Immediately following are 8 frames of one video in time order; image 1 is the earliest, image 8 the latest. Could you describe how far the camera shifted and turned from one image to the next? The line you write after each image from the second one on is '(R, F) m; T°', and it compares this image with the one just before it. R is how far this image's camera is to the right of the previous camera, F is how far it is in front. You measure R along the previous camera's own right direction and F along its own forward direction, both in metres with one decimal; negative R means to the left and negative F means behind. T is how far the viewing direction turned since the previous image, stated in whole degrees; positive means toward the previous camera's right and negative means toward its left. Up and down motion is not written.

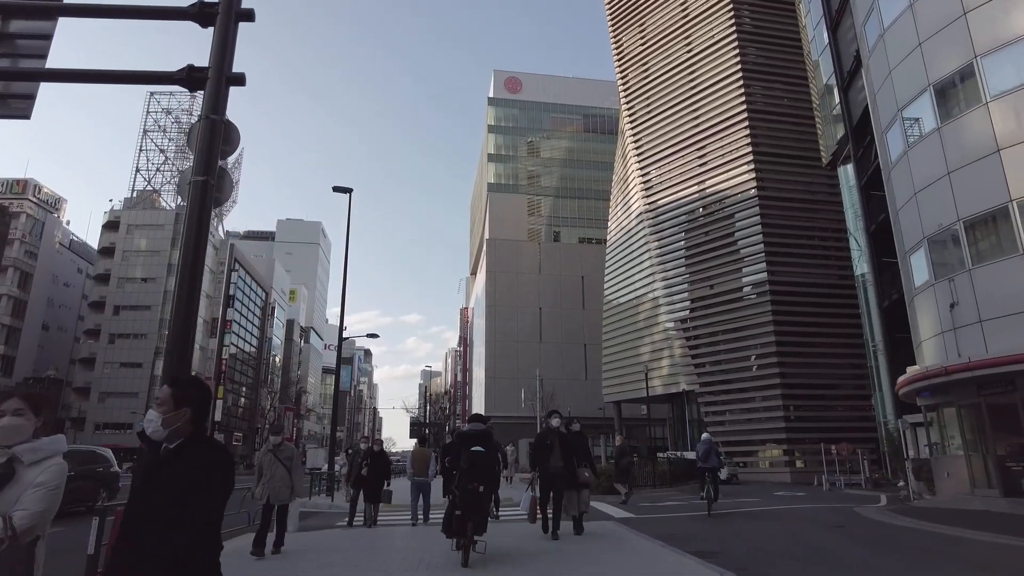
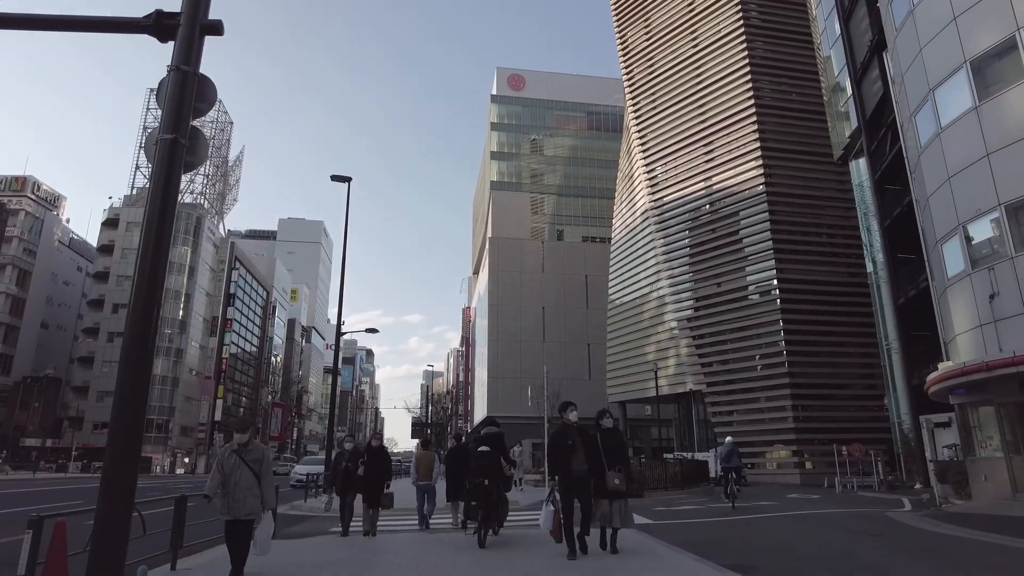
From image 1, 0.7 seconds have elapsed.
(-0.1, +0.6) m; 0°
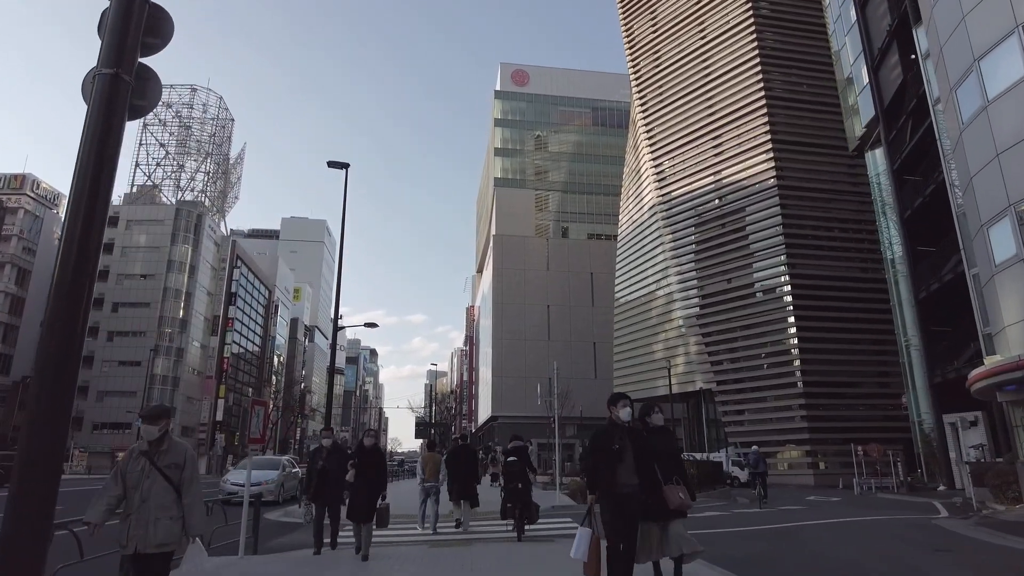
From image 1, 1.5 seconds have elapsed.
(-0.1, +0.8) m; 0°
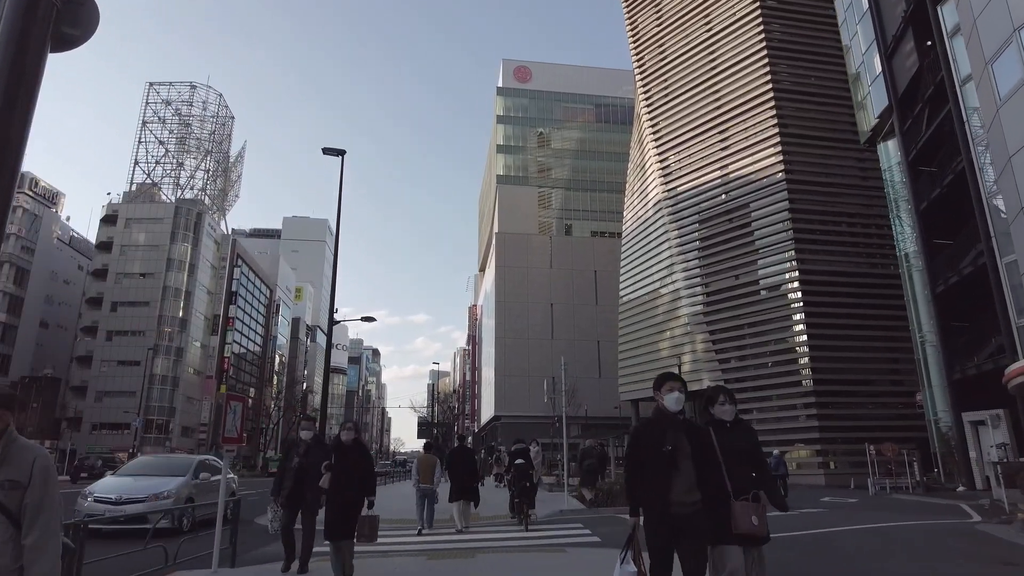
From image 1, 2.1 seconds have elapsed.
(0.0, +0.6) m; 0°
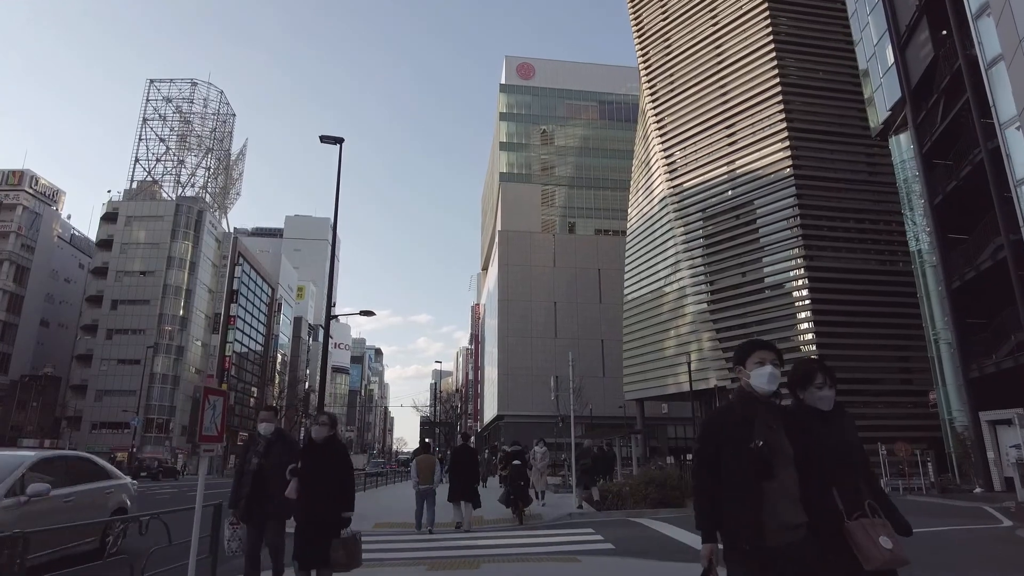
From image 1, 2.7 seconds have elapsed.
(0.0, +0.5) m; 0°
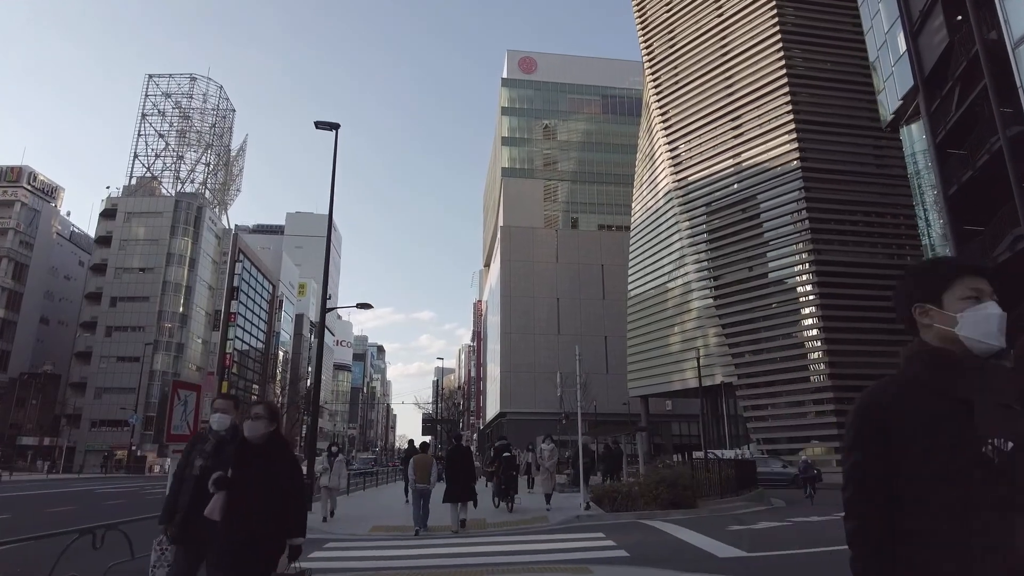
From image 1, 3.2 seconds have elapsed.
(0.0, +0.5) m; 0°
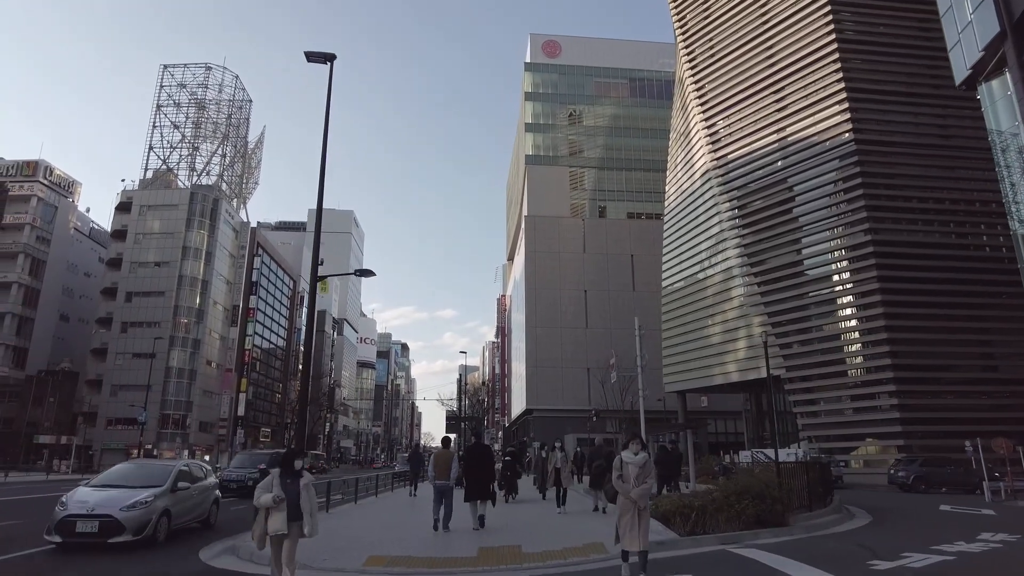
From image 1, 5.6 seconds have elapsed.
(-0.2, +2.2) m; -2°
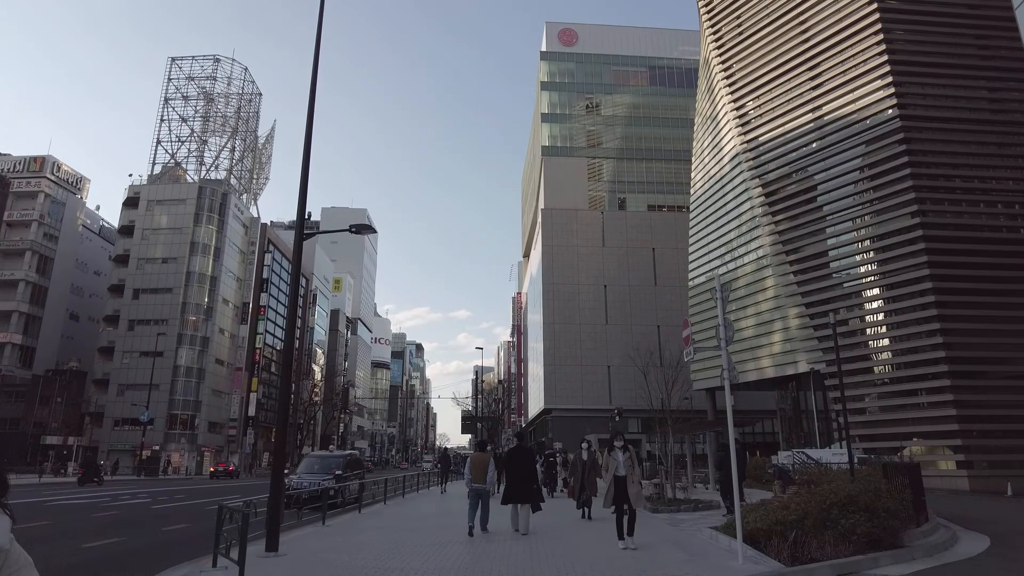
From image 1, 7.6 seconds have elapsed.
(-0.2, +1.8) m; -1°
